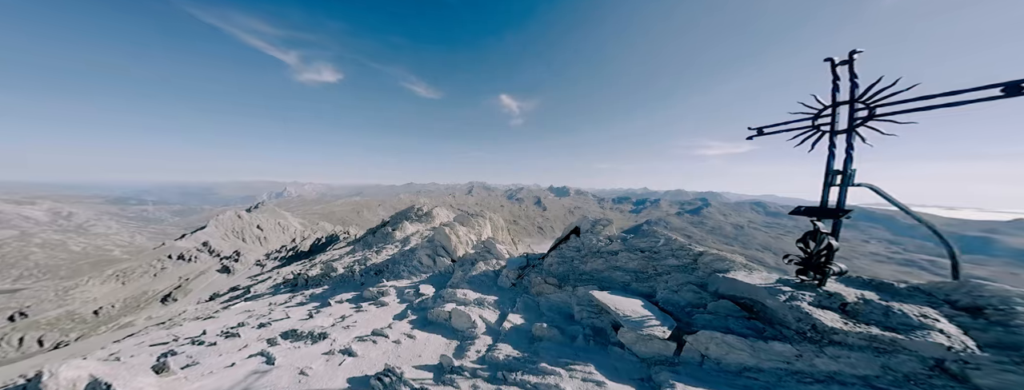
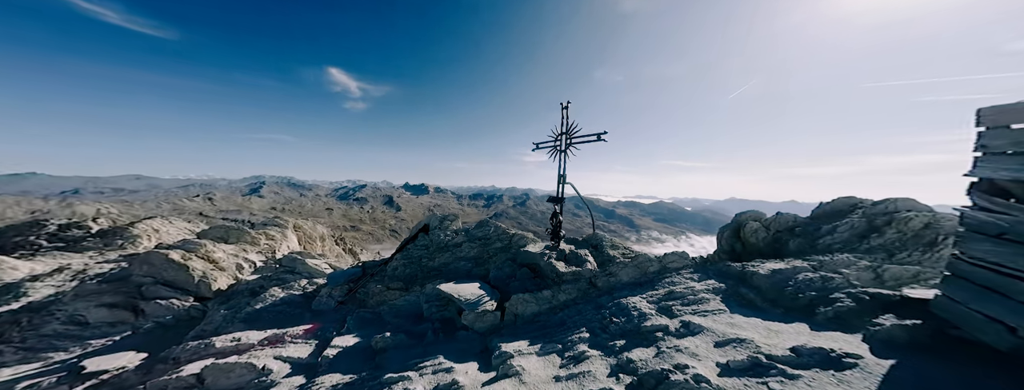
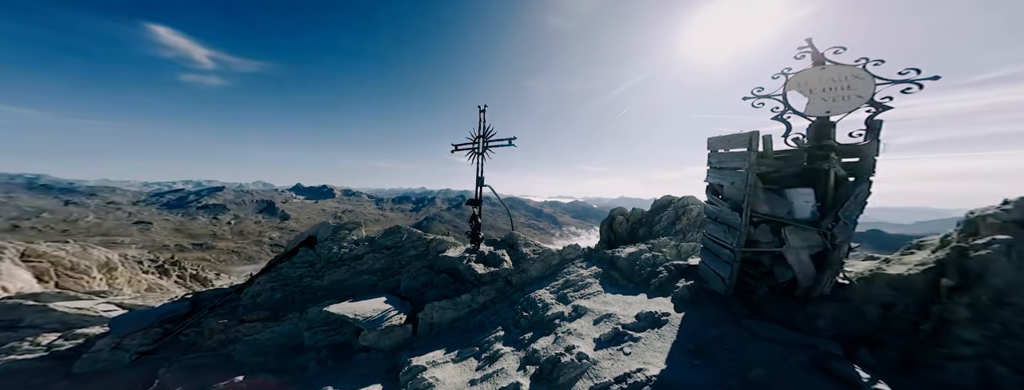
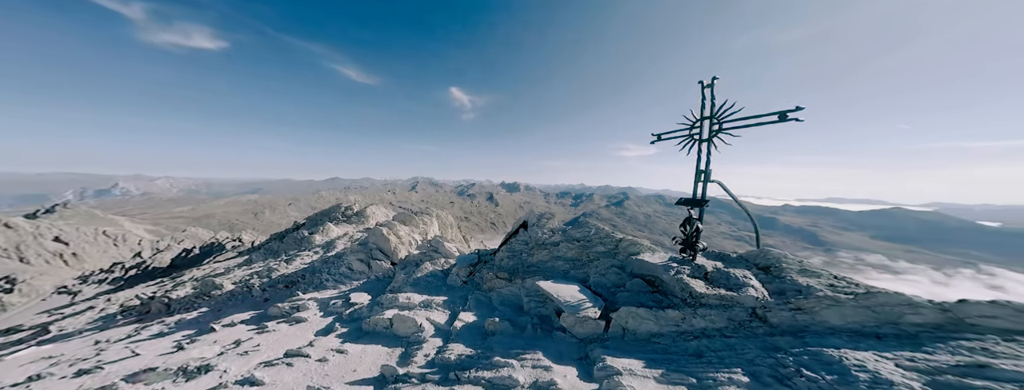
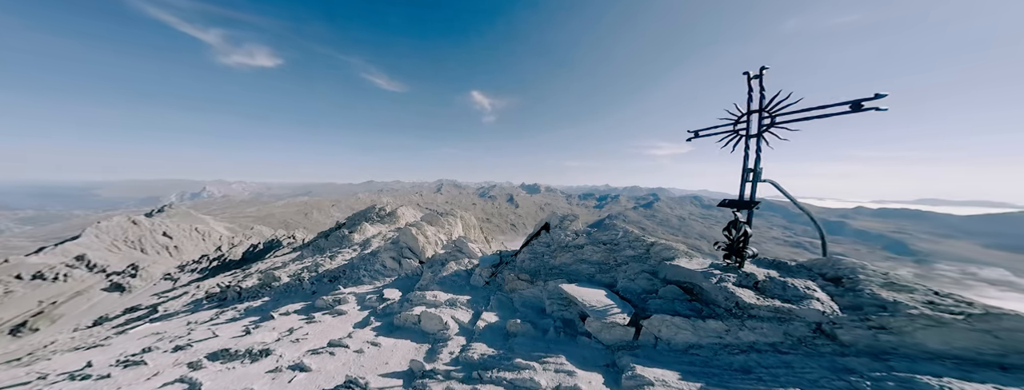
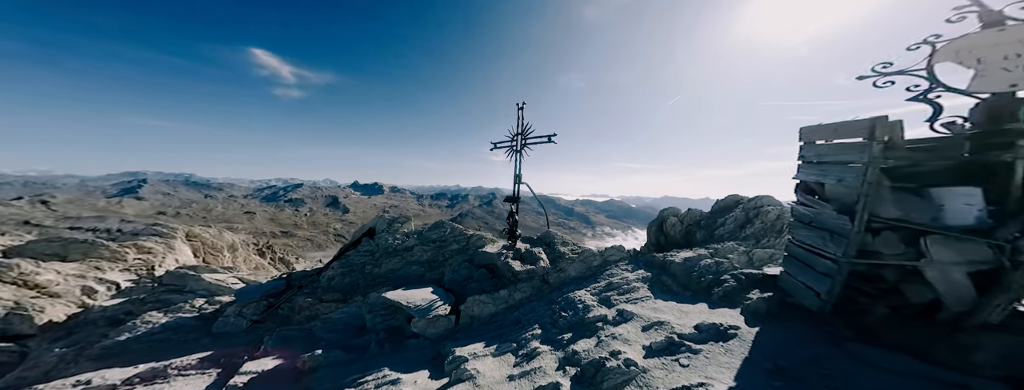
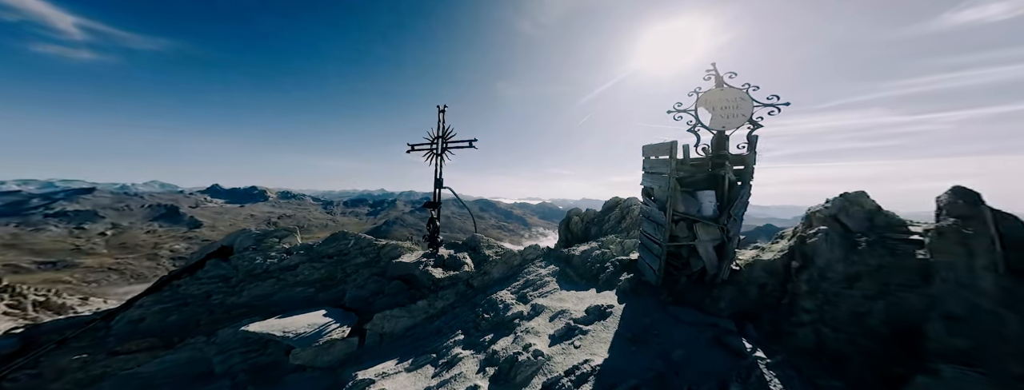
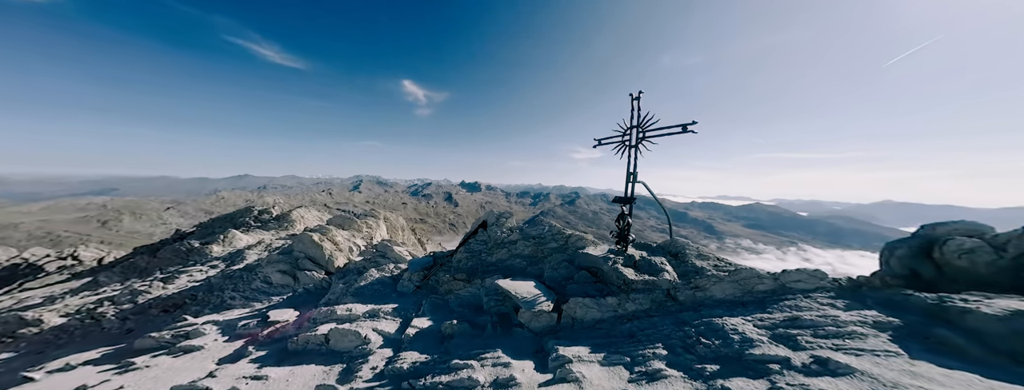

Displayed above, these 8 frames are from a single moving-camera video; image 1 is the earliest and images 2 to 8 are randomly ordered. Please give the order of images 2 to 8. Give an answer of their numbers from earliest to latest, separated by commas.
5, 4, 8, 2, 6, 3, 7
